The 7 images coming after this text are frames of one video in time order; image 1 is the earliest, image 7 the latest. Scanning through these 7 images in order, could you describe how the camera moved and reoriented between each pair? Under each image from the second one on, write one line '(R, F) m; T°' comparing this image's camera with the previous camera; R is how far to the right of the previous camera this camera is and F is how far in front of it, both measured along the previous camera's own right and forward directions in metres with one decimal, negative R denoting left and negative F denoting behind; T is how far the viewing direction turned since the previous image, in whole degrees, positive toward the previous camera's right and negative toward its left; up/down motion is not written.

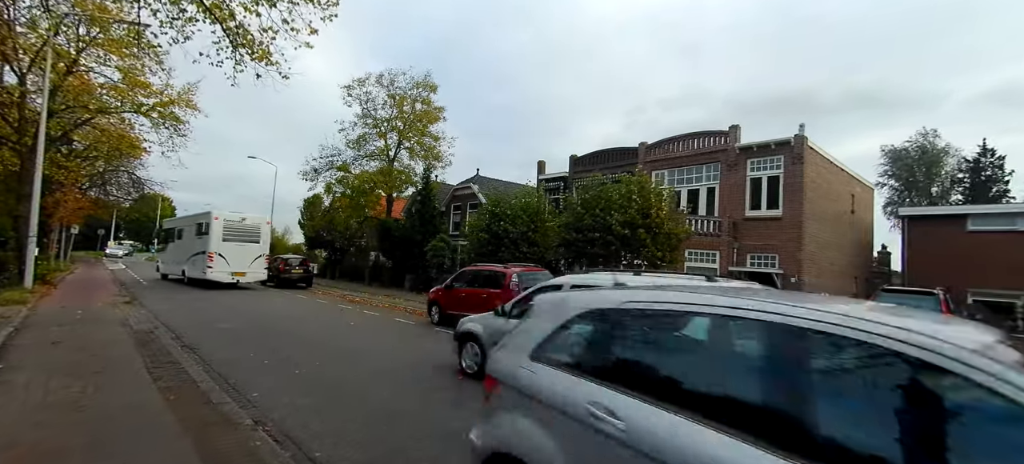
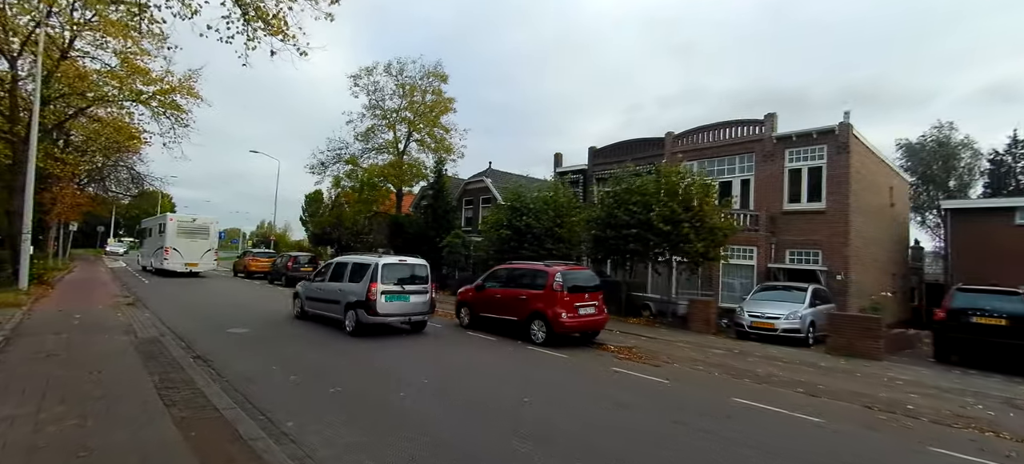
(-1.0, +1.0) m; 0°
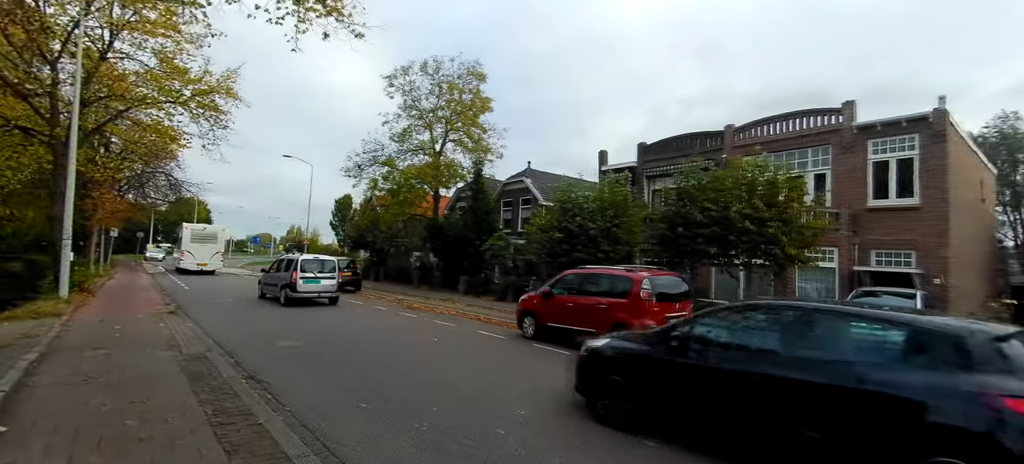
(-1.1, +1.1) m; -3°
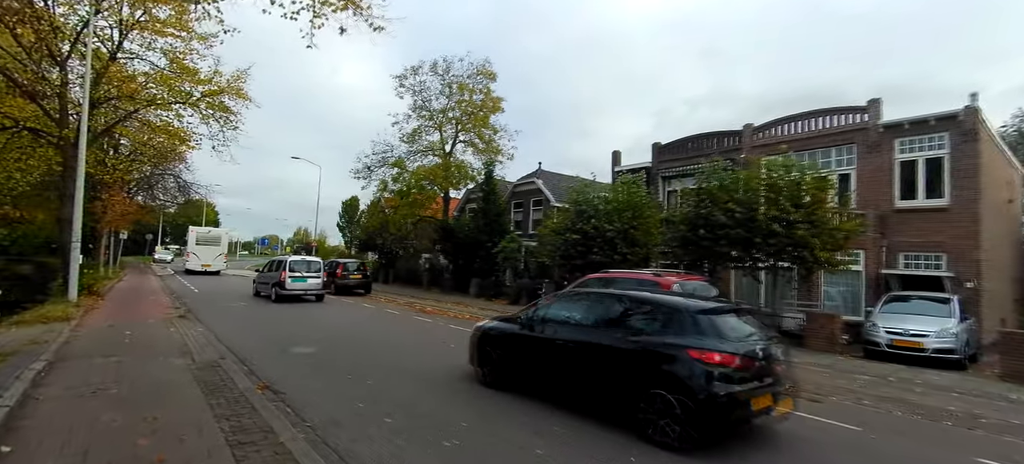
(-0.3, +0.4) m; -1°
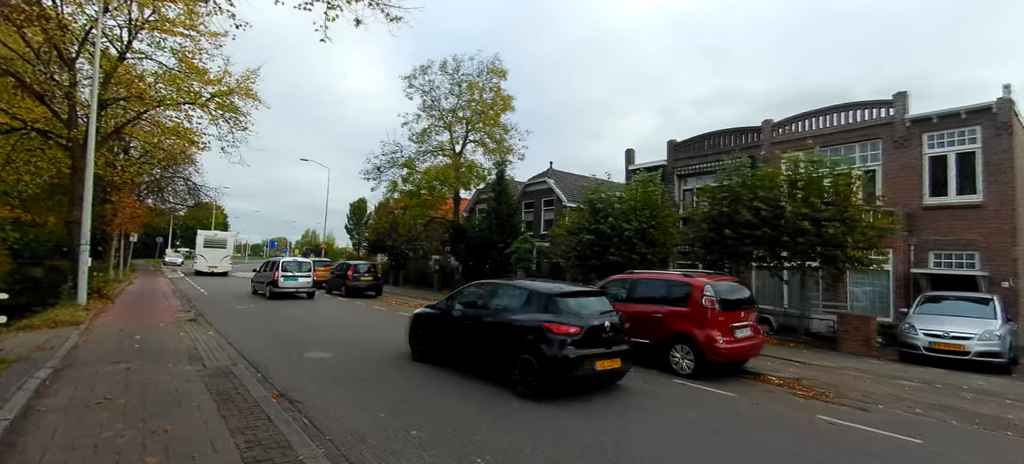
(-0.3, +0.4) m; -1°
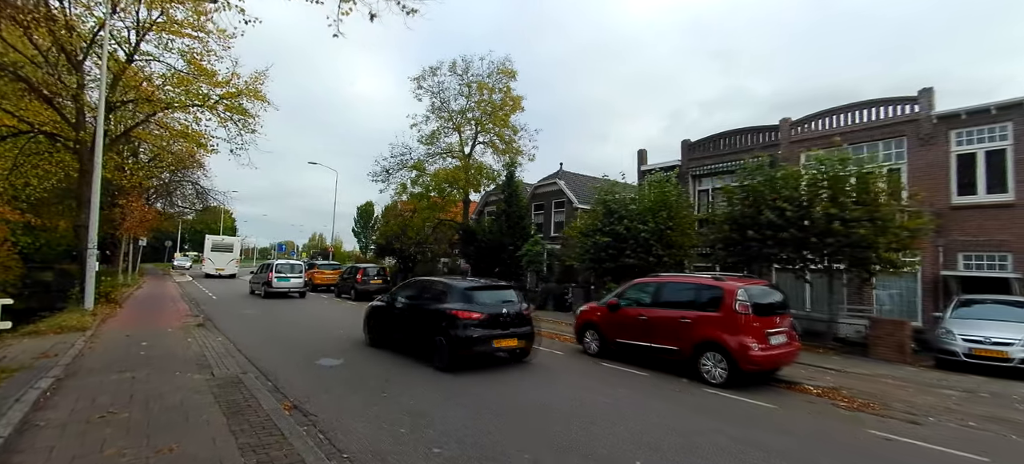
(-0.3, +0.3) m; -1°
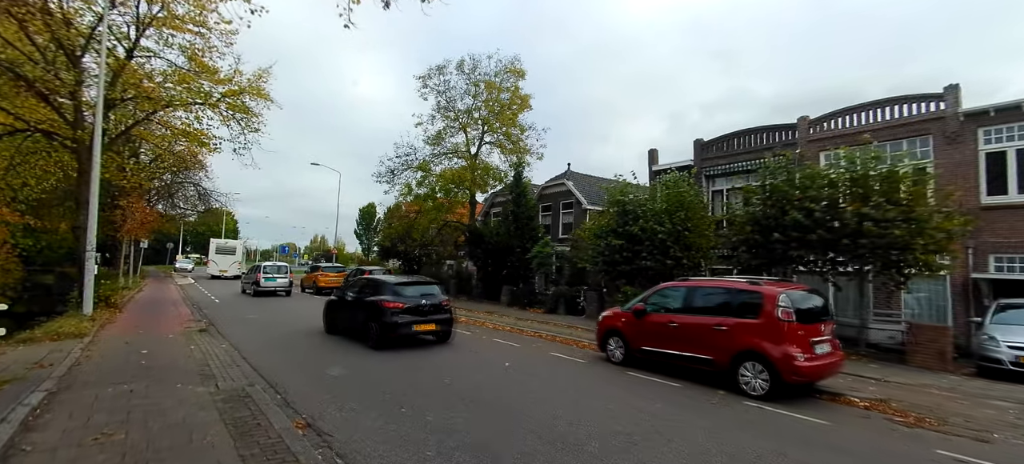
(-0.4, +0.5) m; 0°
